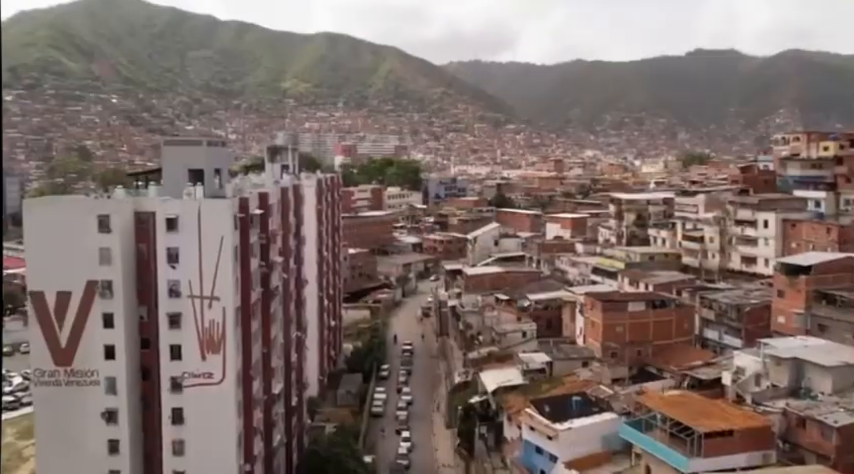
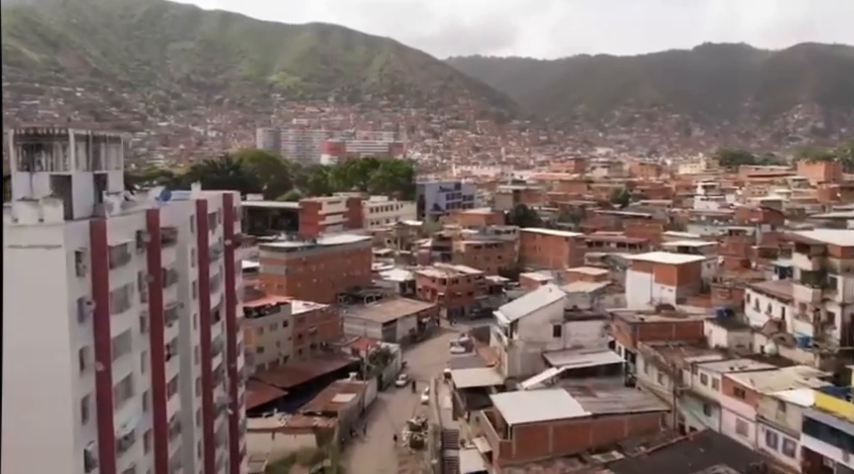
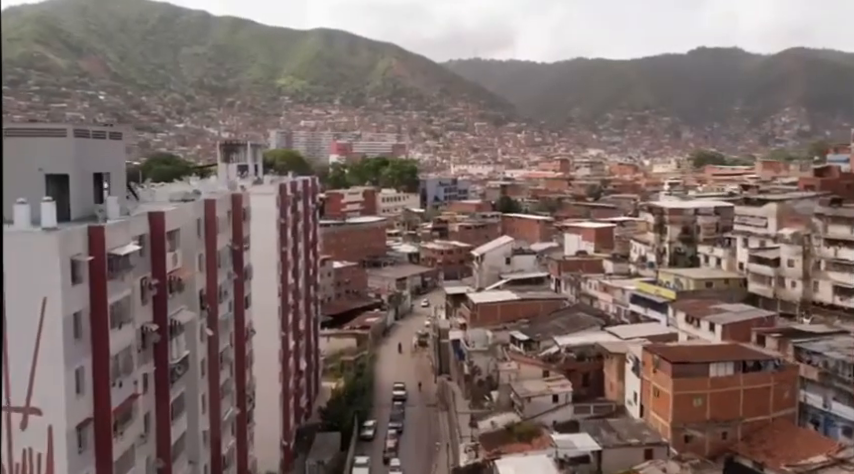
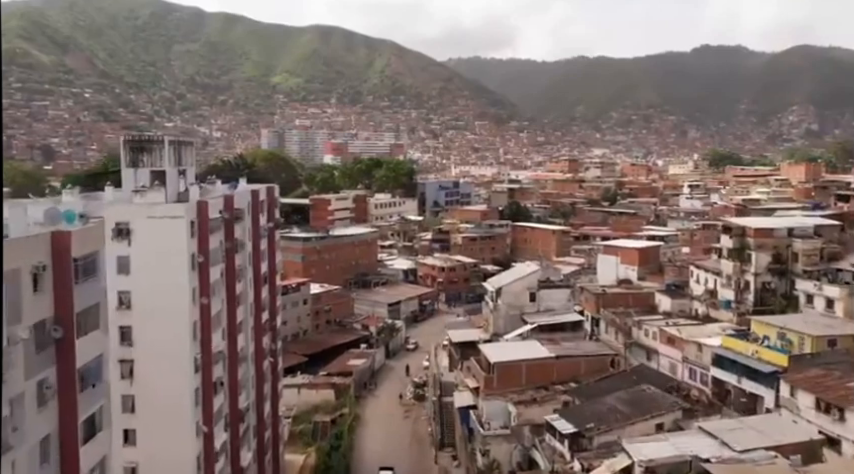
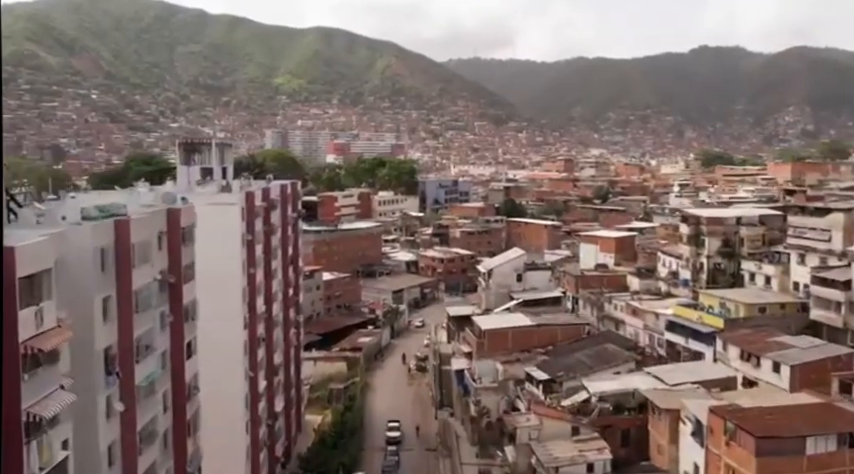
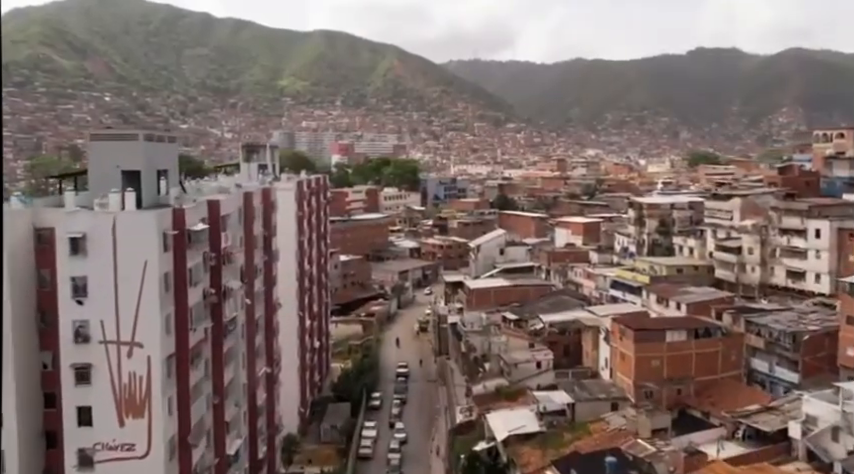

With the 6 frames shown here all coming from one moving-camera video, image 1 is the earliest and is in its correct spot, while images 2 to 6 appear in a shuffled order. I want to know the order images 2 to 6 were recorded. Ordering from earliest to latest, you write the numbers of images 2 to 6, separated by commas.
6, 3, 5, 4, 2
